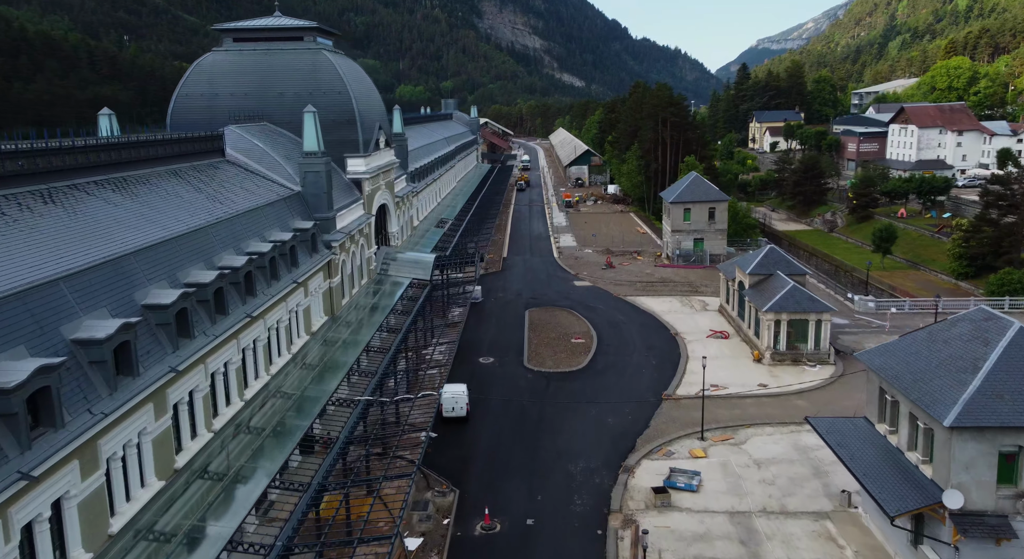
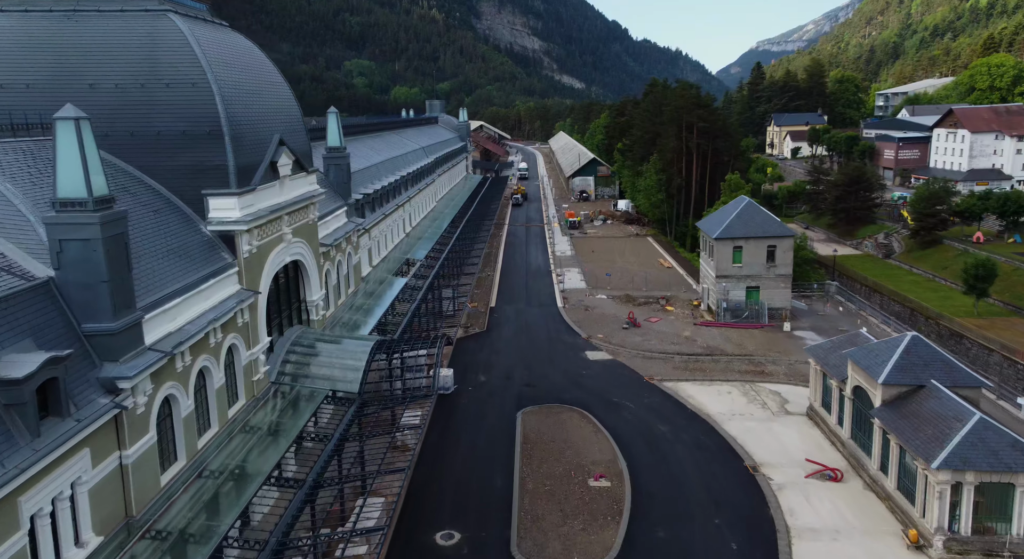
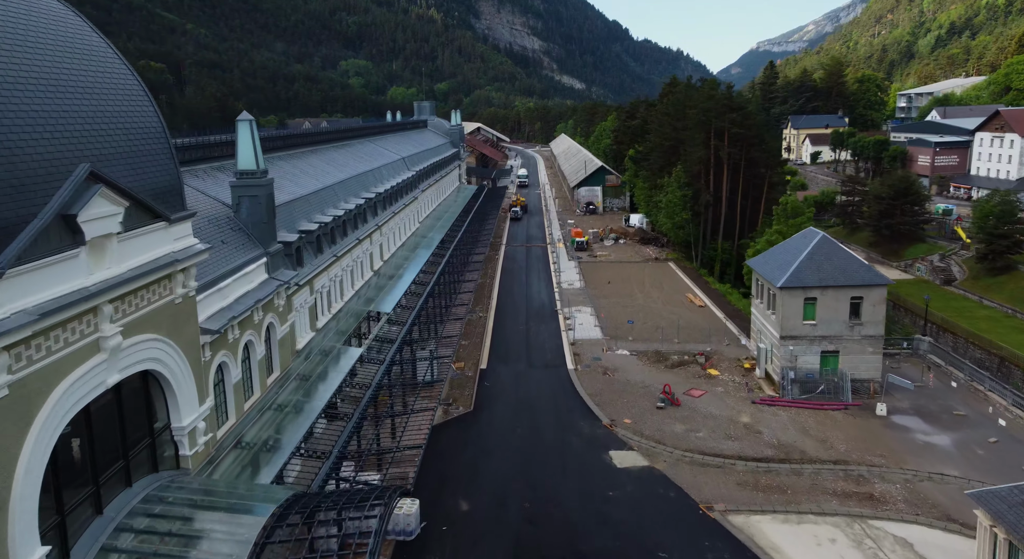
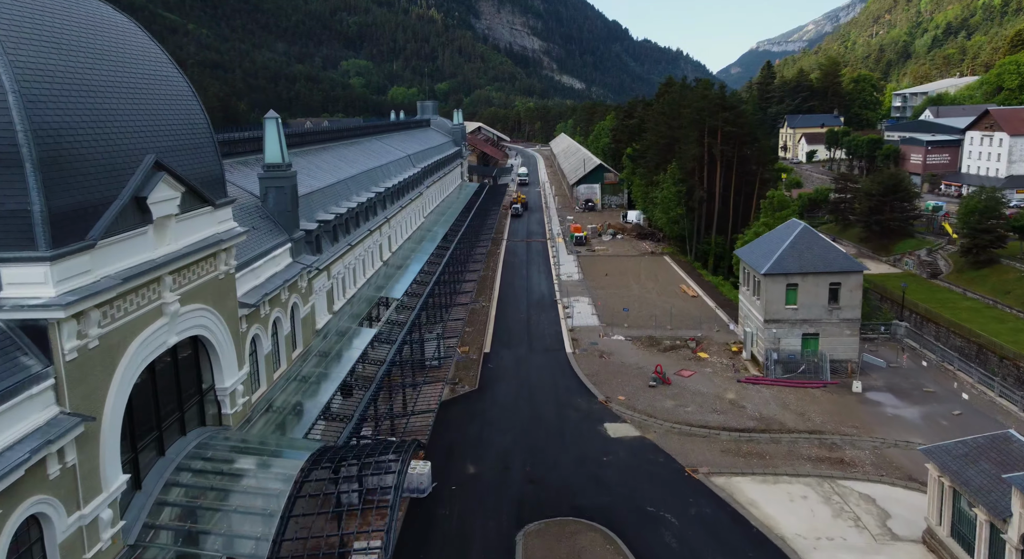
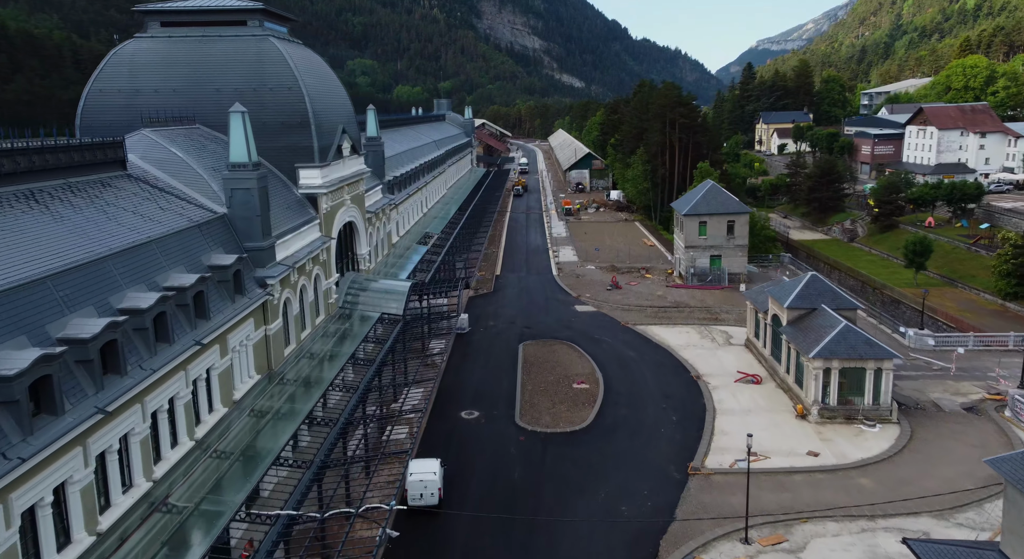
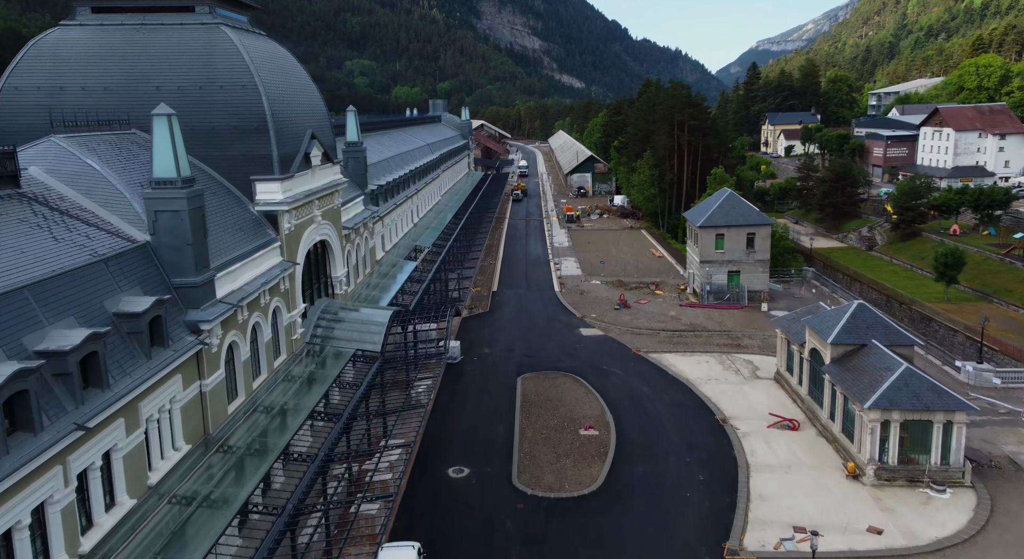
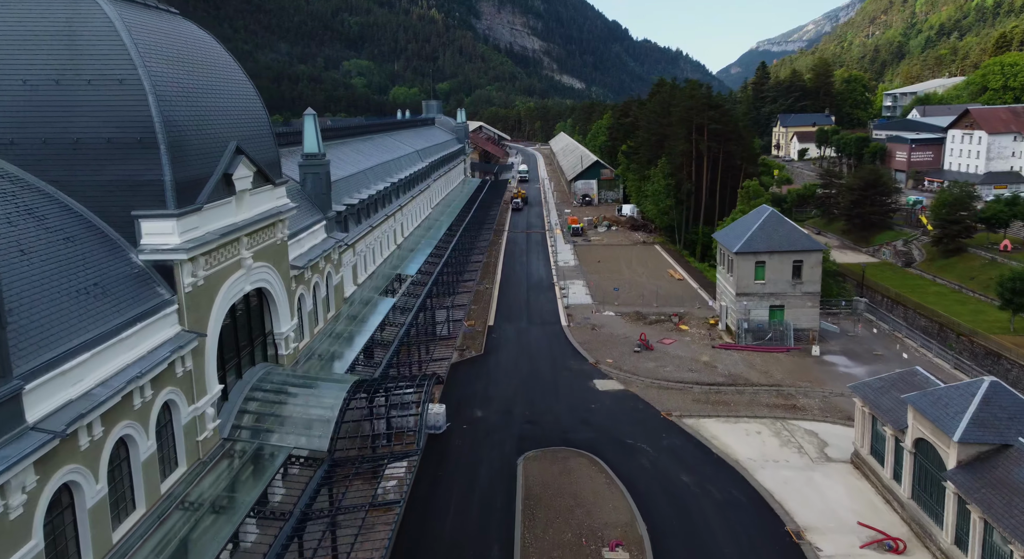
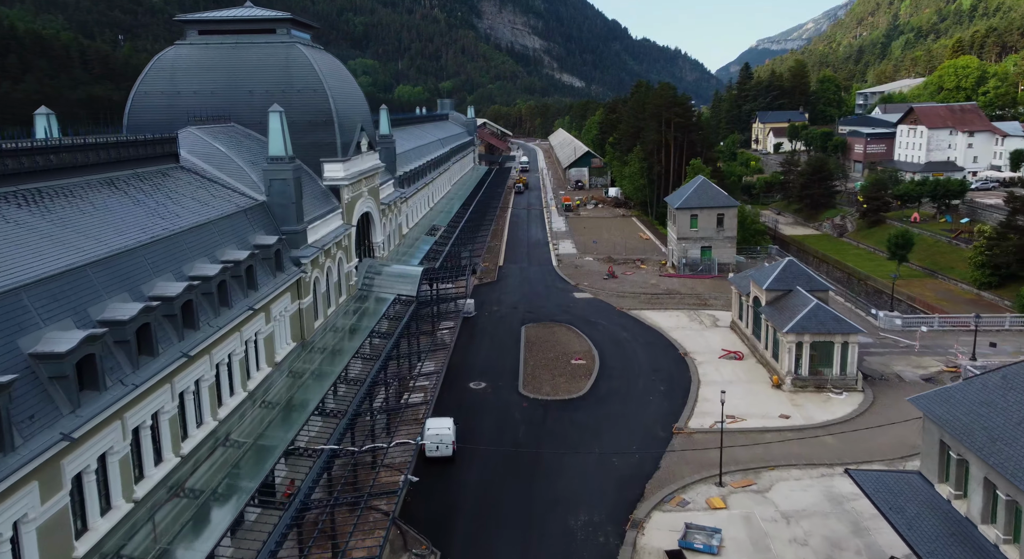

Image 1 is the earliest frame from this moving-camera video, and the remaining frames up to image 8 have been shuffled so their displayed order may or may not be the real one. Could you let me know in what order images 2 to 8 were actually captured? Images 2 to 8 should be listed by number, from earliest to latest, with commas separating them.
8, 5, 6, 2, 7, 4, 3
